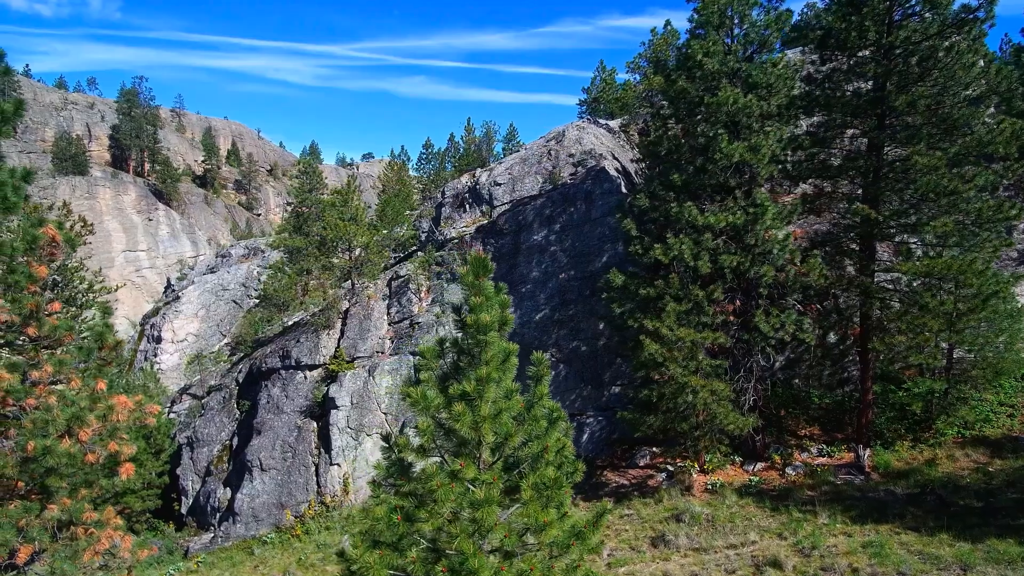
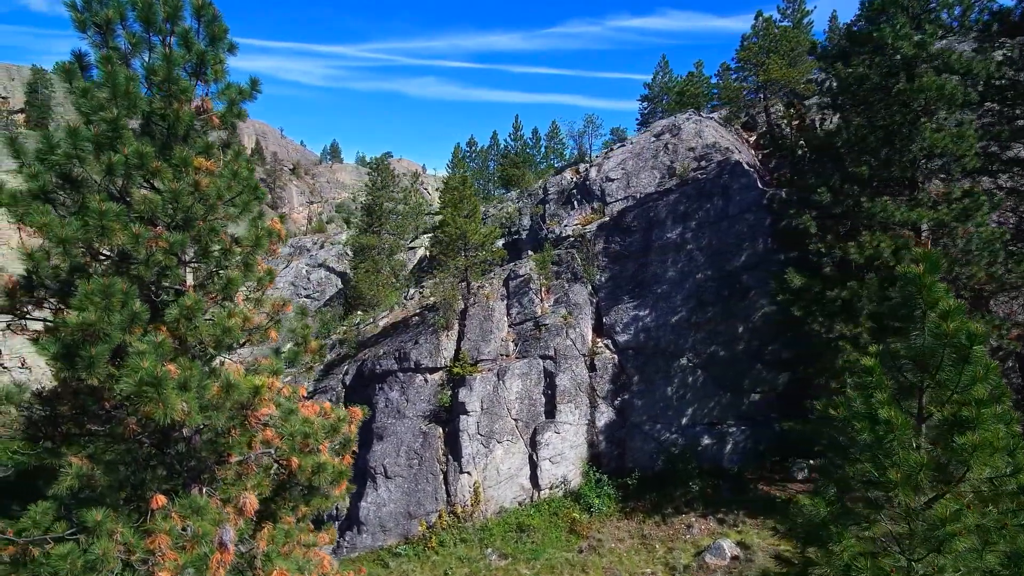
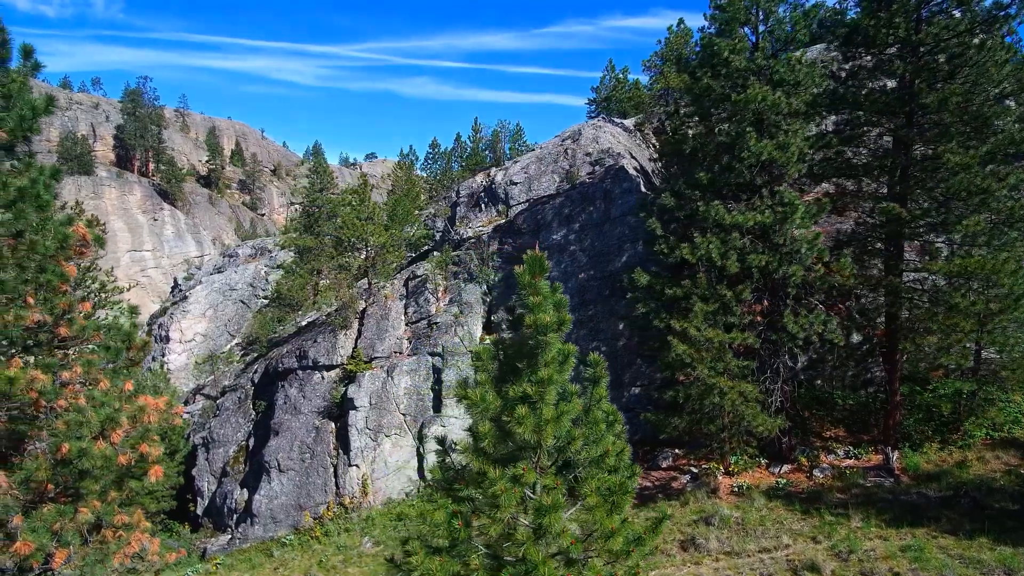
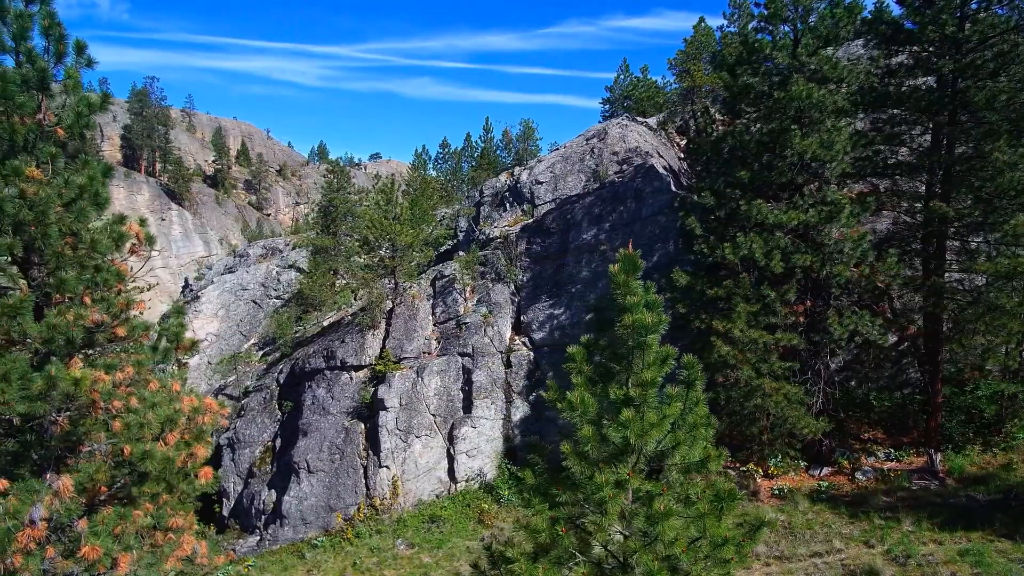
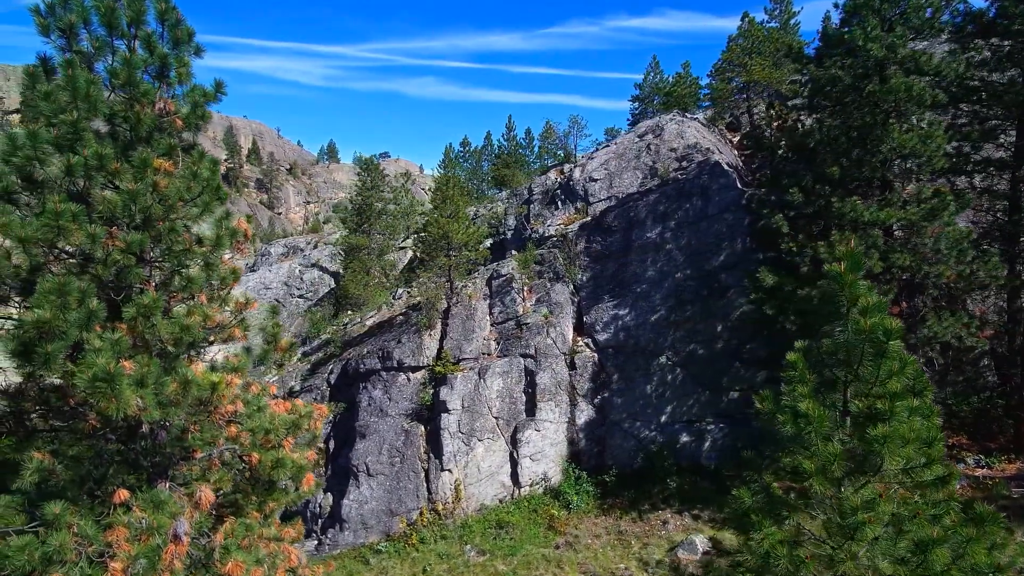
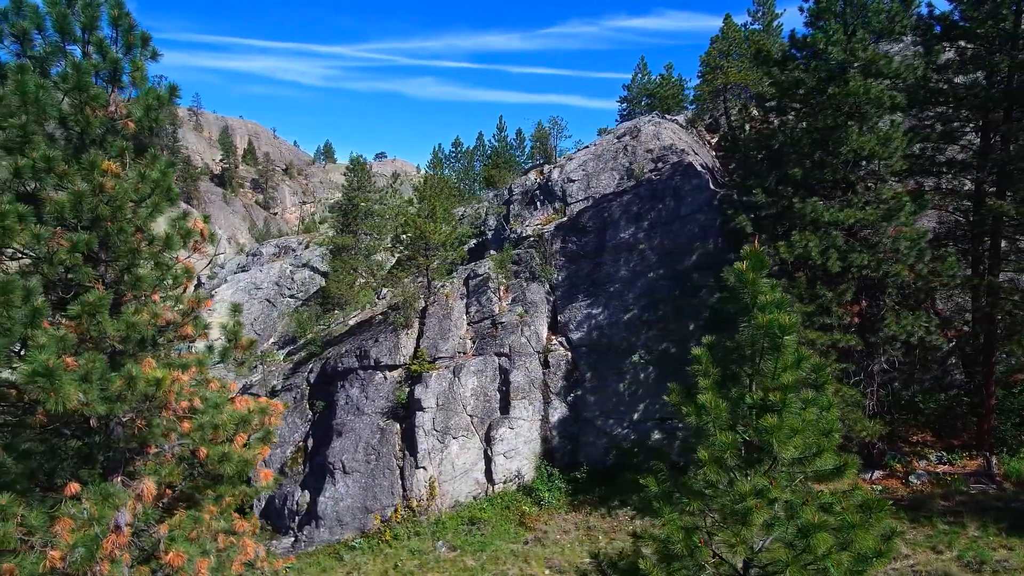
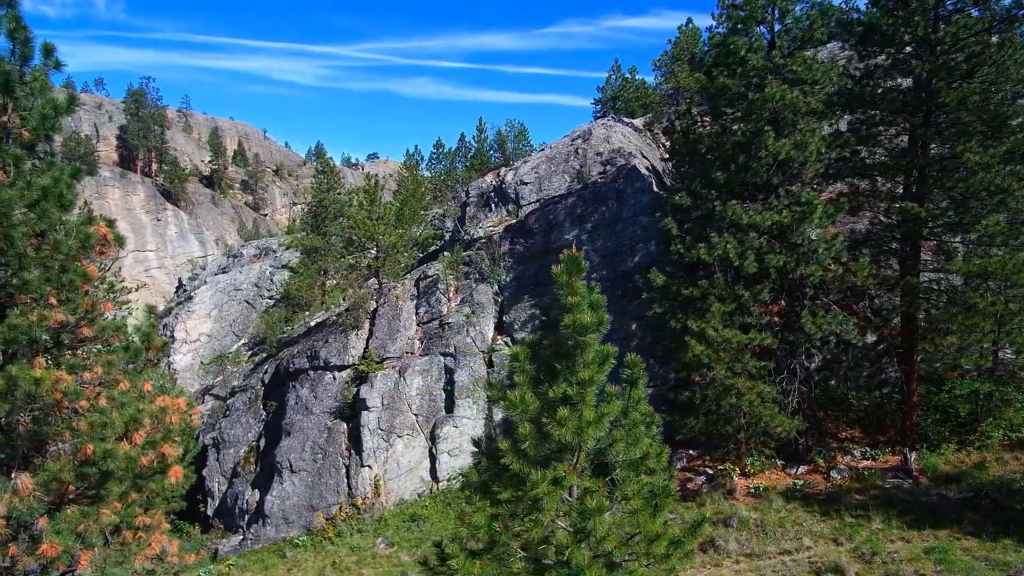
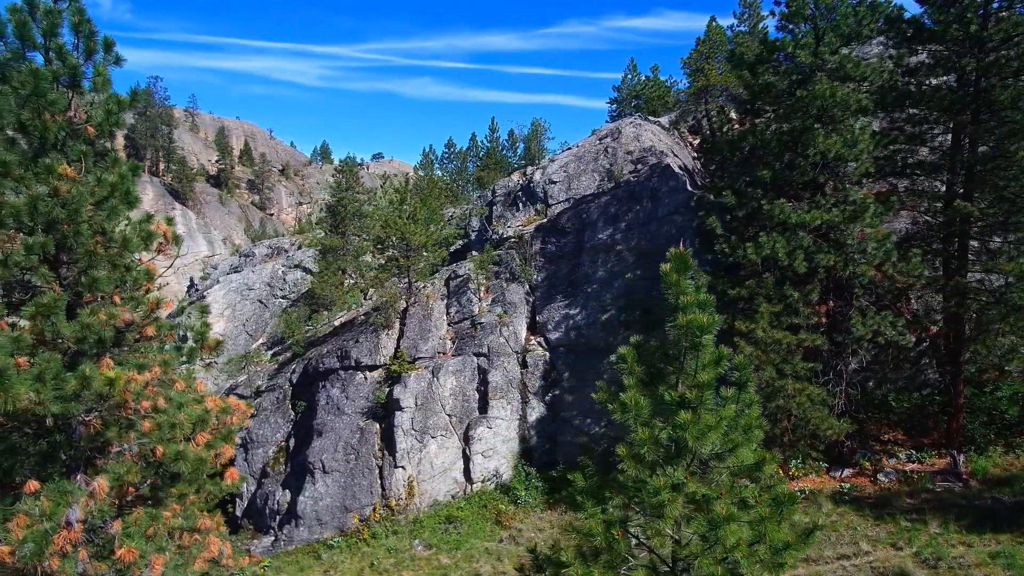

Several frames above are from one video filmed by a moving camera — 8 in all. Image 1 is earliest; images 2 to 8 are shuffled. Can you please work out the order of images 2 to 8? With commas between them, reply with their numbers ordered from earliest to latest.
3, 7, 4, 8, 6, 5, 2
